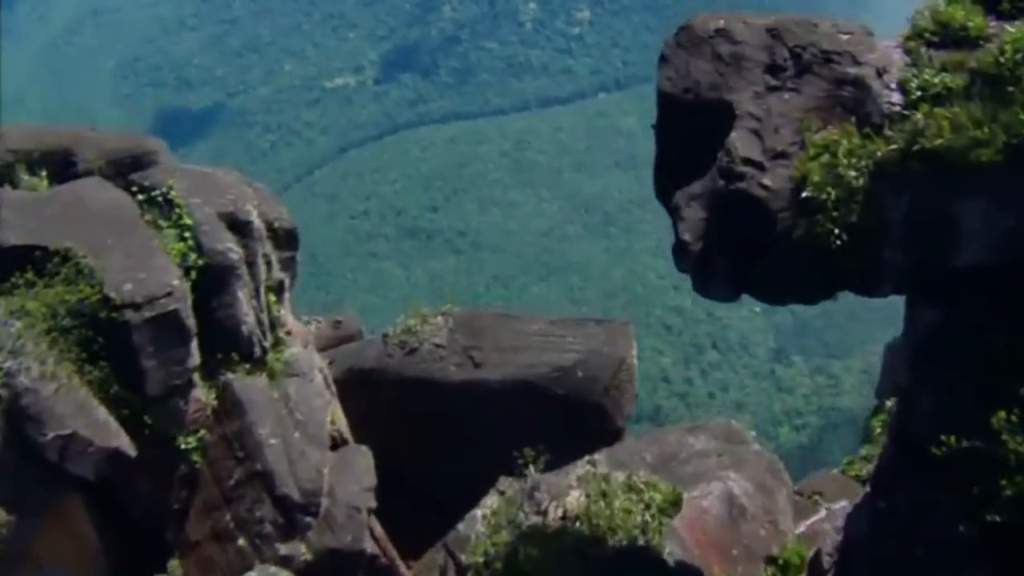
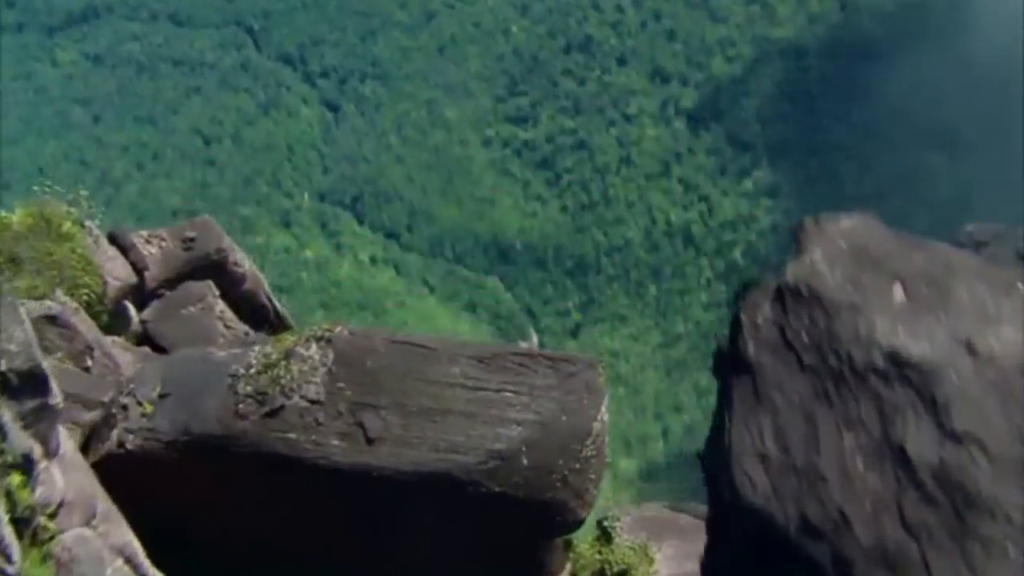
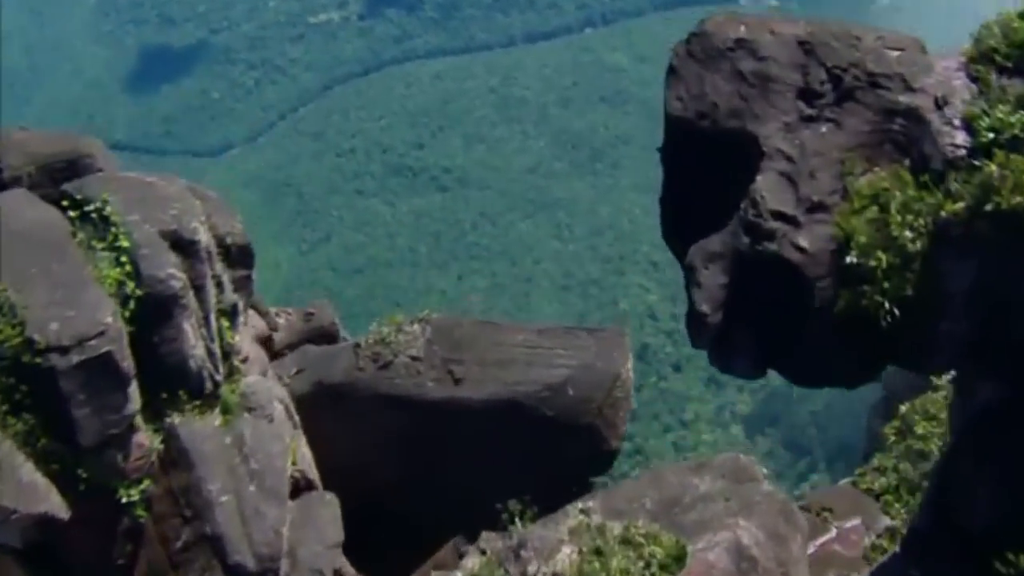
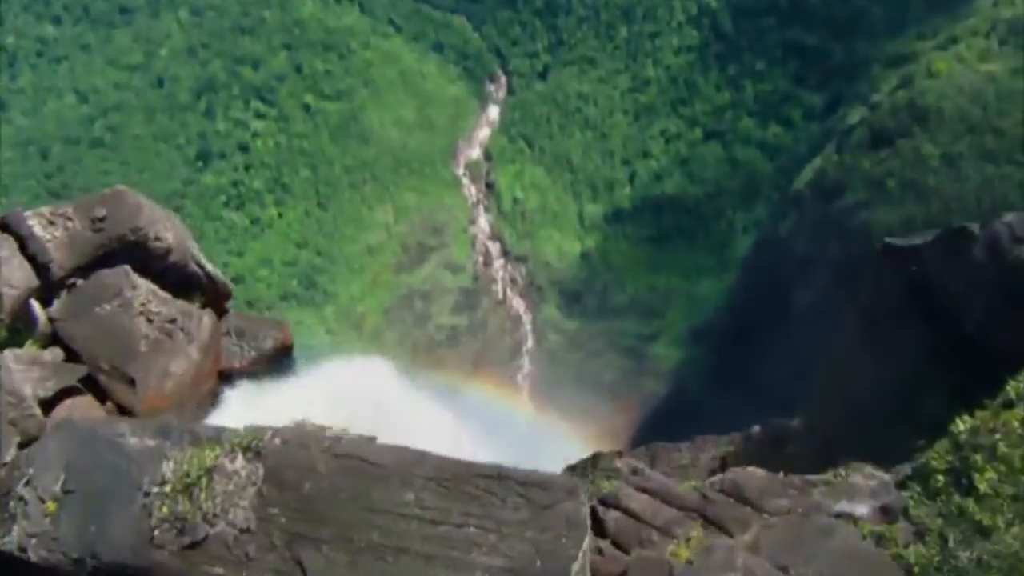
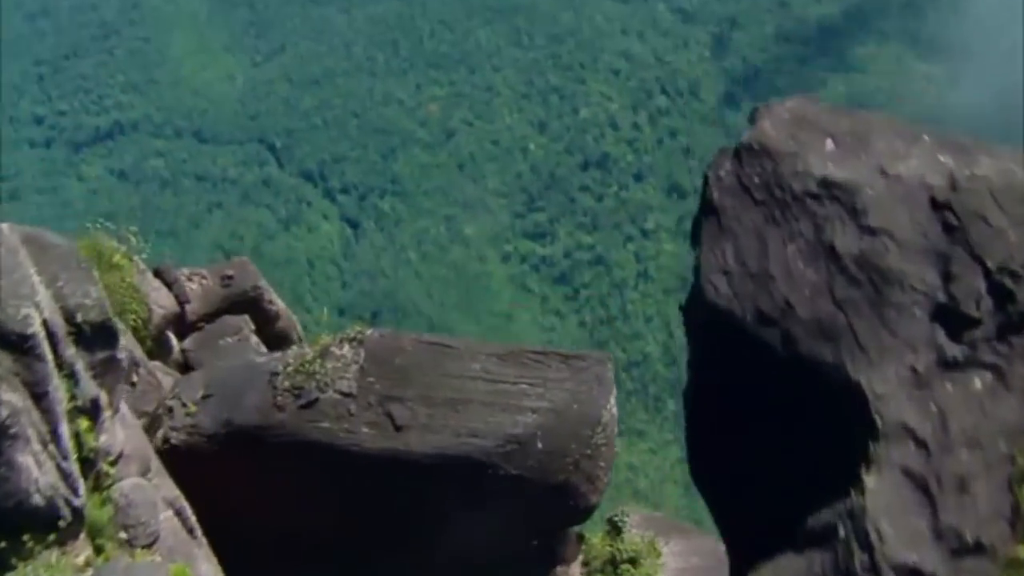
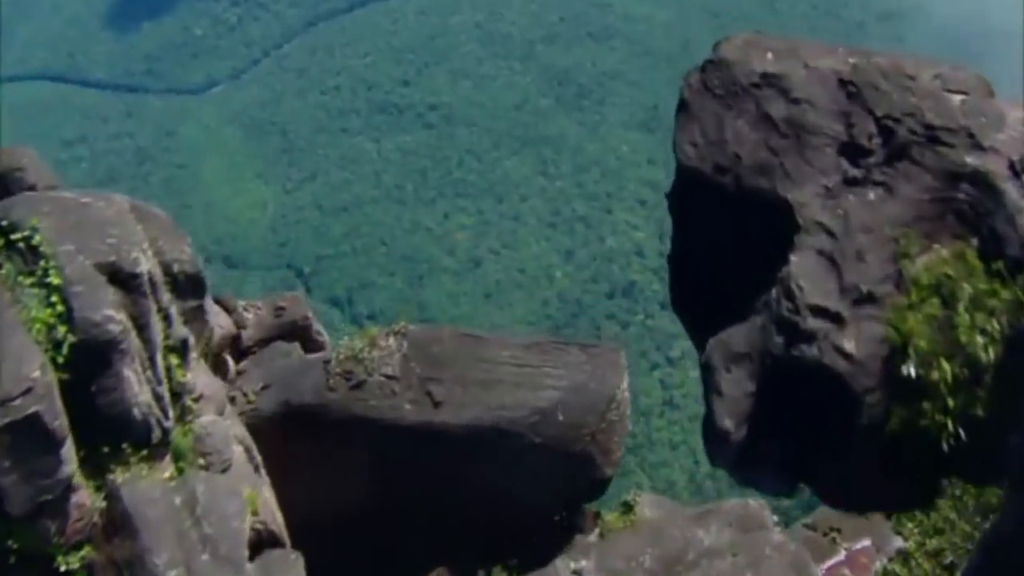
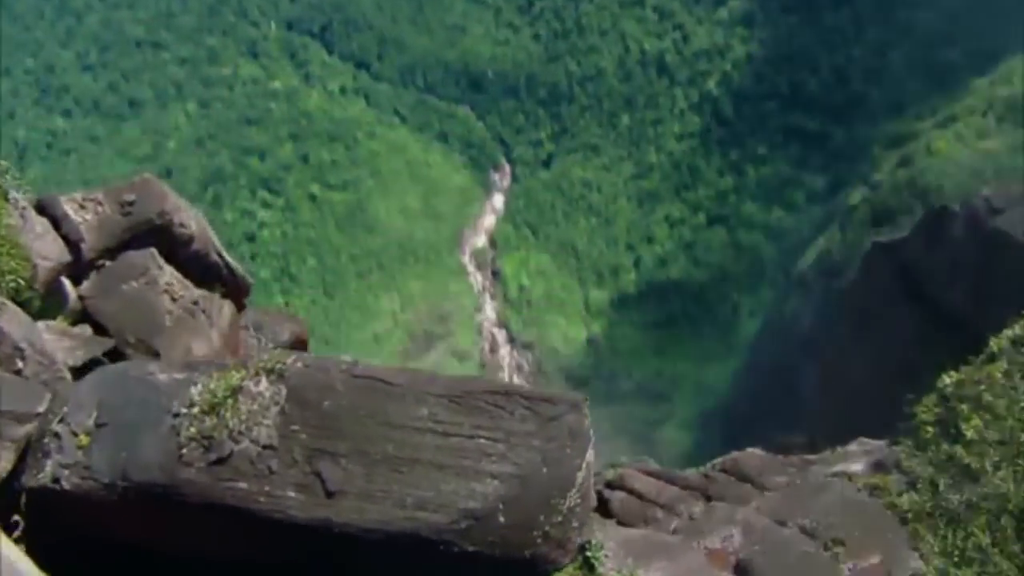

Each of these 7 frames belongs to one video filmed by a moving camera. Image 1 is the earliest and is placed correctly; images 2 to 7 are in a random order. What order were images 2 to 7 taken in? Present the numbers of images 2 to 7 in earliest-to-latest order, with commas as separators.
3, 6, 5, 2, 7, 4
